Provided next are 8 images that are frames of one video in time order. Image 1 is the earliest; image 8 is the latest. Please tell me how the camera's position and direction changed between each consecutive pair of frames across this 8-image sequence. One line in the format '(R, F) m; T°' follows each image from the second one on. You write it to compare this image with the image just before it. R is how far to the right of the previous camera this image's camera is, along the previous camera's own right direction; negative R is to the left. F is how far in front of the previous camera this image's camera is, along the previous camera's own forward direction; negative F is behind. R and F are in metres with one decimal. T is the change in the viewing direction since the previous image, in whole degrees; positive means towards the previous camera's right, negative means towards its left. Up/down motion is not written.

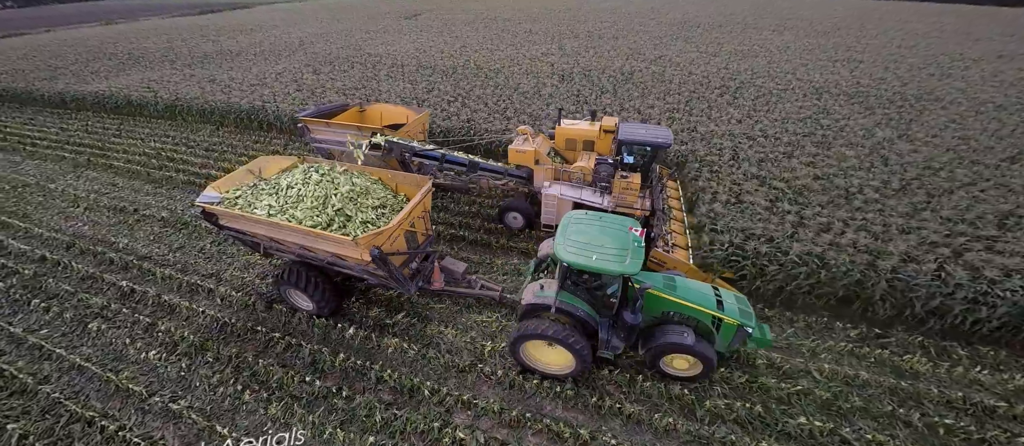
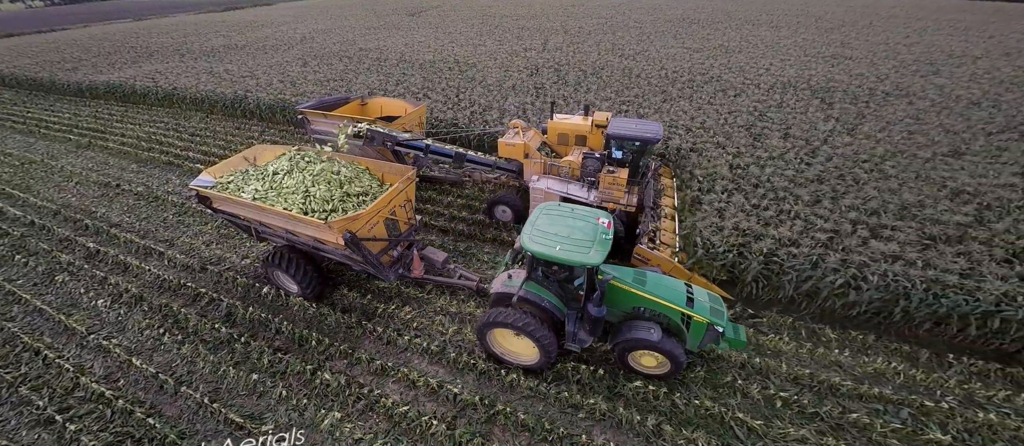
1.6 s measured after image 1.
(+1.7, -0.3) m; -3°
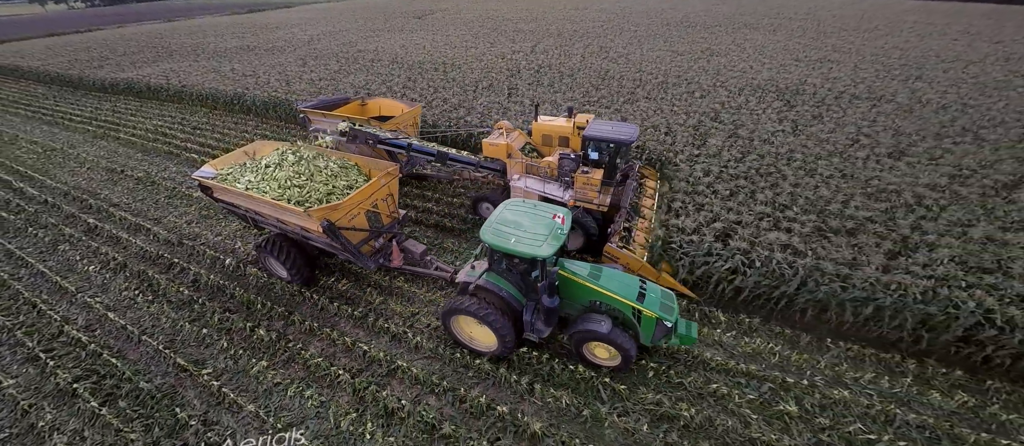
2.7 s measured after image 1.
(+1.3, -0.5) m; -3°
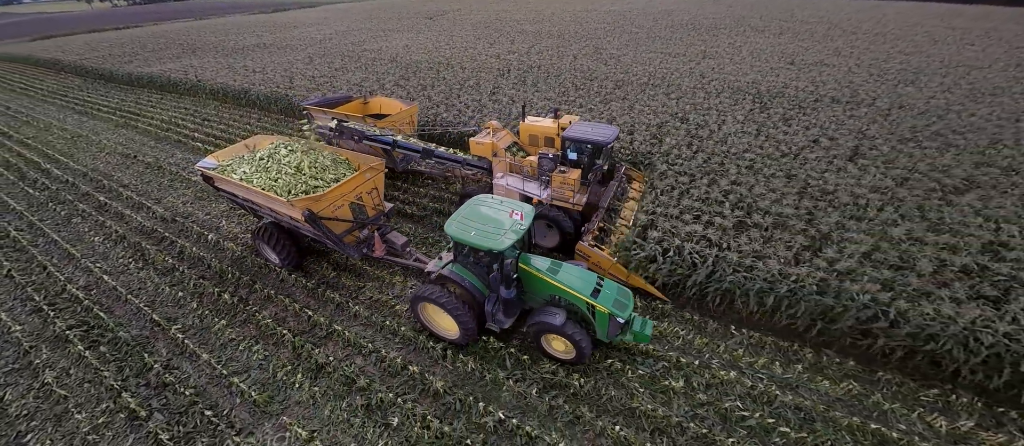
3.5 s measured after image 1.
(+1.2, -0.4) m; -3°
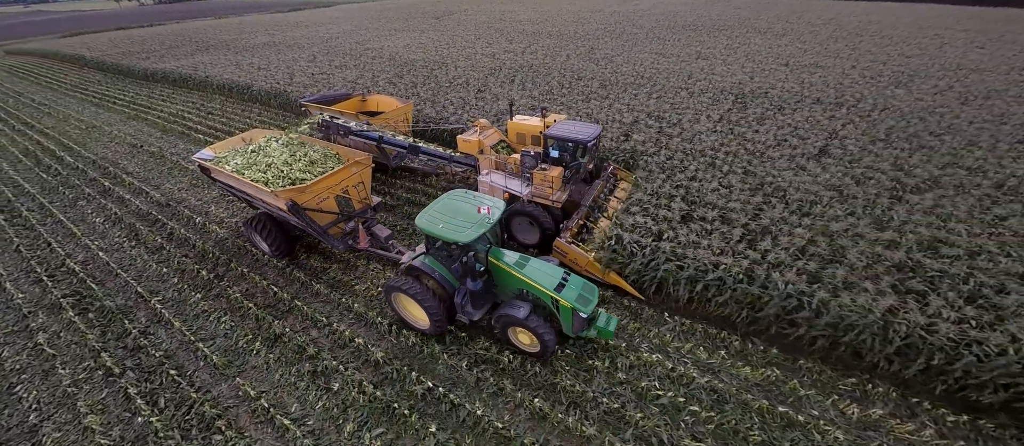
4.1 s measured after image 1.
(+0.9, -0.3) m; -2°
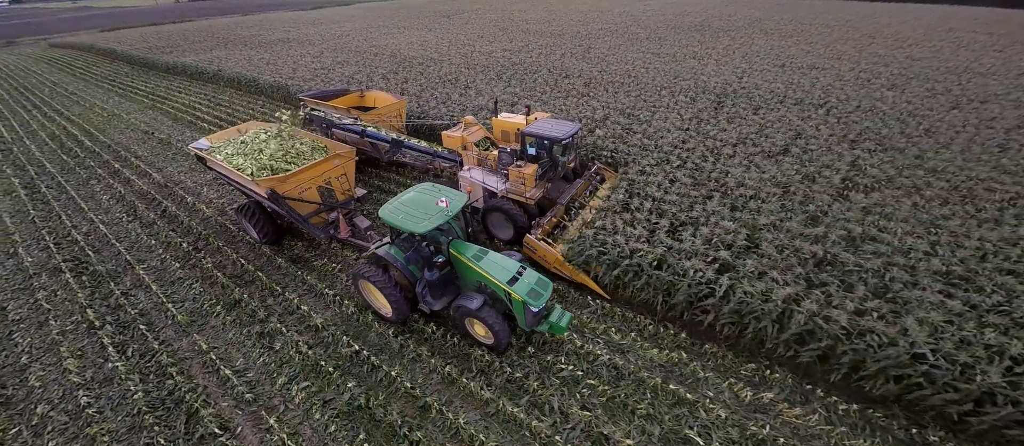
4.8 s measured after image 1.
(+1.2, -0.3) m; -3°
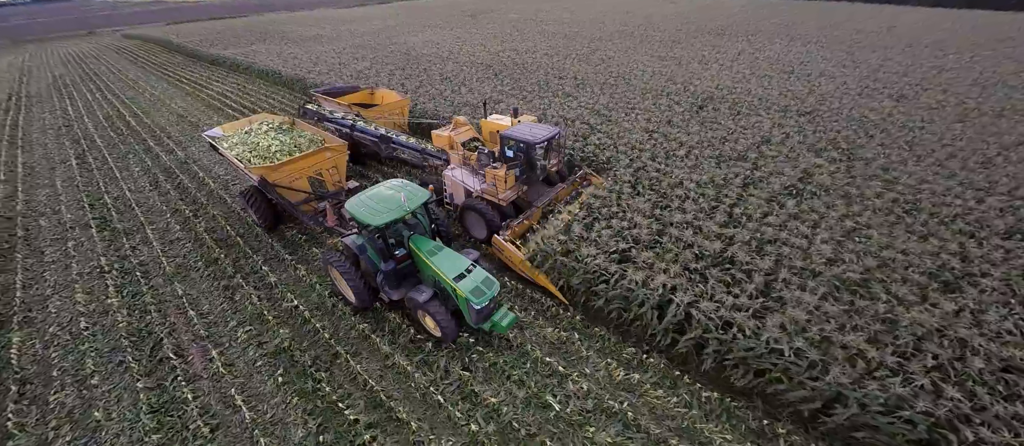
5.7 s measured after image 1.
(+1.6, -0.4) m; -5°
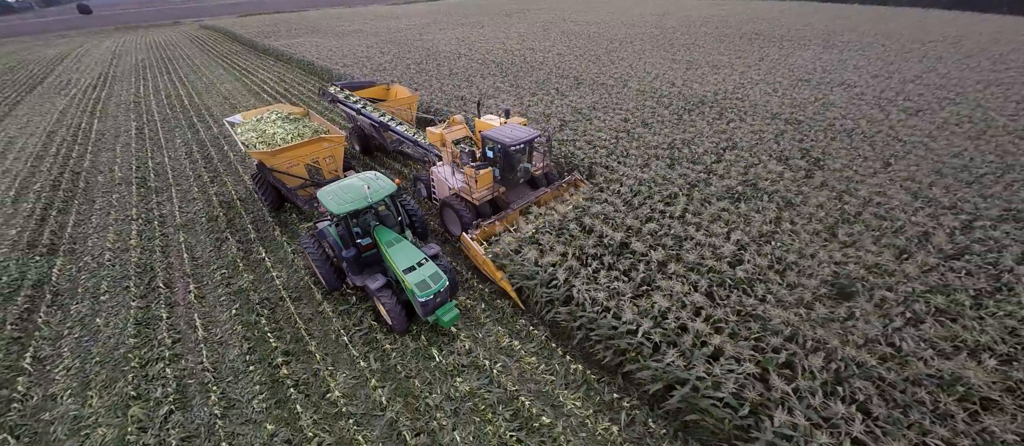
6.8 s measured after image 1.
(+1.7, -0.4) m; -6°
